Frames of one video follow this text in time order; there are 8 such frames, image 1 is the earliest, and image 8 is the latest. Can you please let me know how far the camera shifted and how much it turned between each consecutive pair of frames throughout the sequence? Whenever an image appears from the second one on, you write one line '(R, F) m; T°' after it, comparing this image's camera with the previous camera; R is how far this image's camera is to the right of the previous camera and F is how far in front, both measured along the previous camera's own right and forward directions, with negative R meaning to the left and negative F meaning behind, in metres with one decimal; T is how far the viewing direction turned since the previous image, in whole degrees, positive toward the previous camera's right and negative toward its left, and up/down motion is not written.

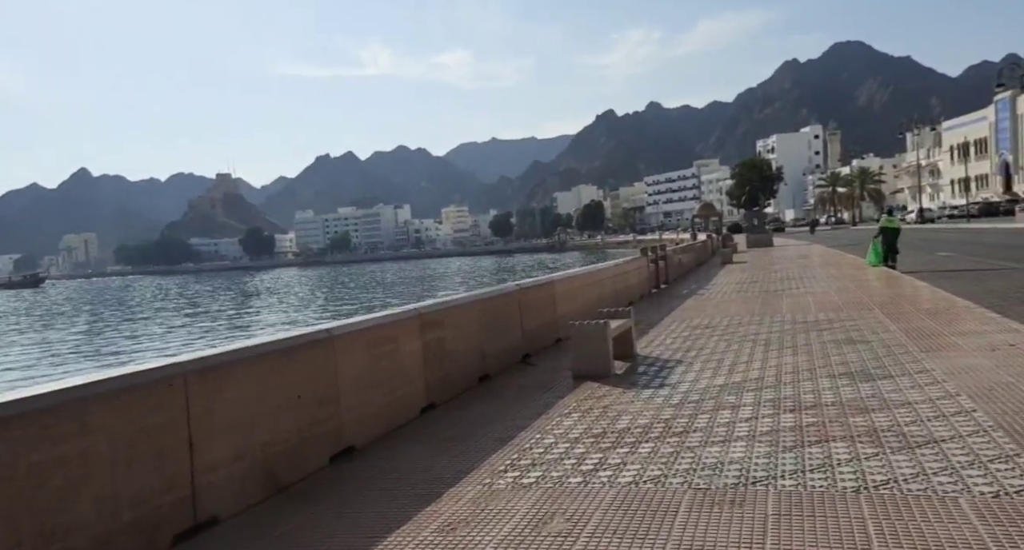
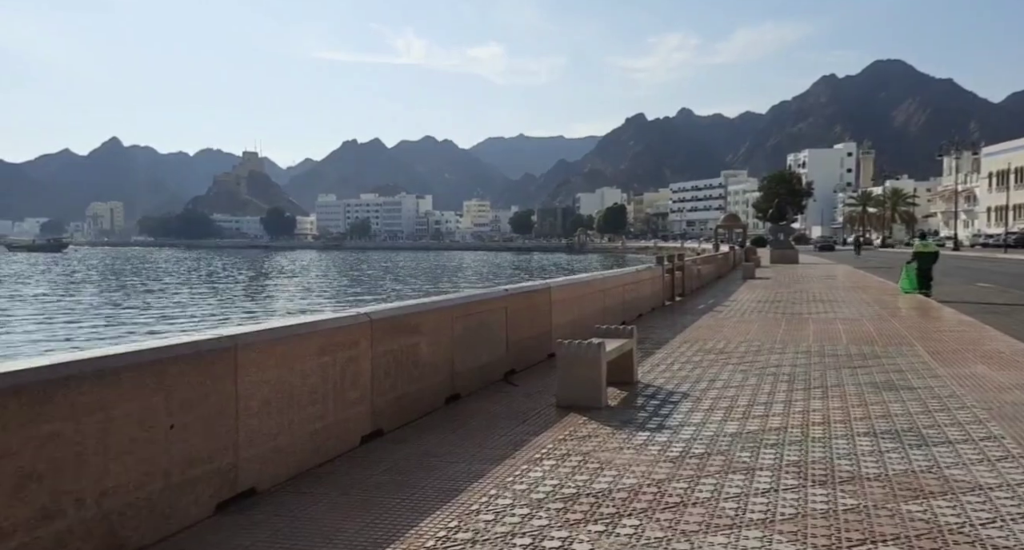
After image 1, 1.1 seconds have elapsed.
(+0.4, +1.5) m; -1°
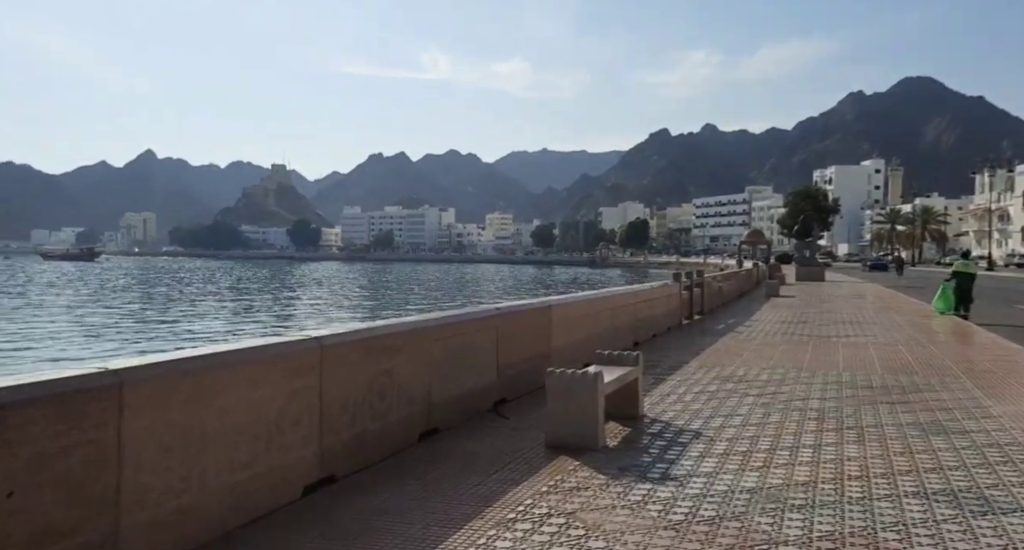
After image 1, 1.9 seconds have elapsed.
(+0.3, +1.1) m; -2°
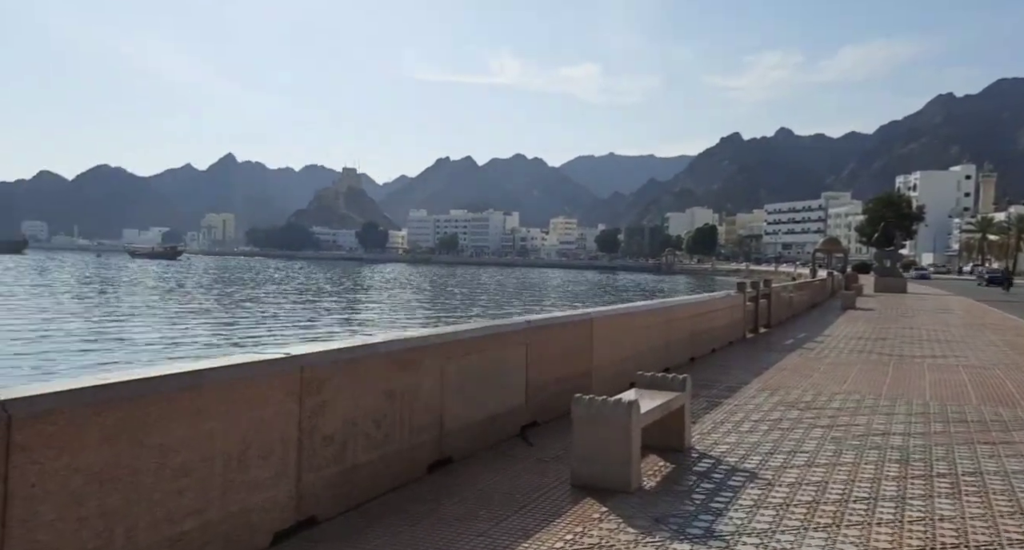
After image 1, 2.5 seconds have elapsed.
(+0.3, +0.9) m; -5°
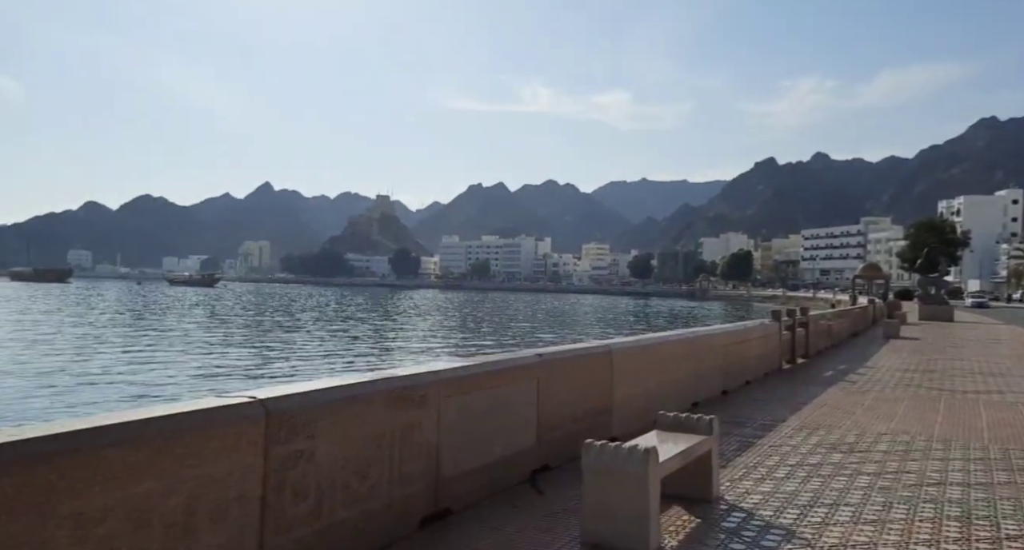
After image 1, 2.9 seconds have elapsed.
(+0.2, +0.6) m; -3°
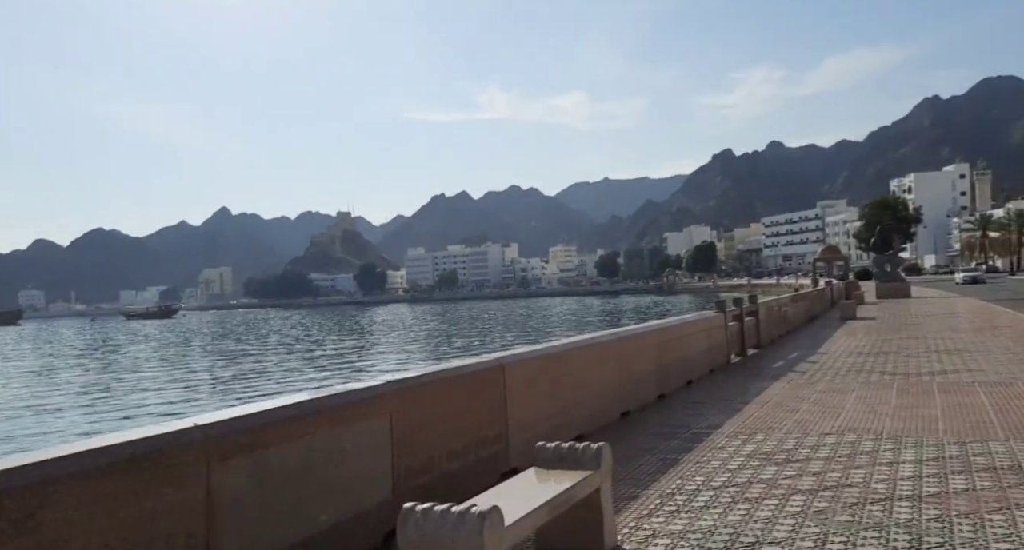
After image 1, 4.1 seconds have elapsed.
(+1.0, +1.3) m; +2°
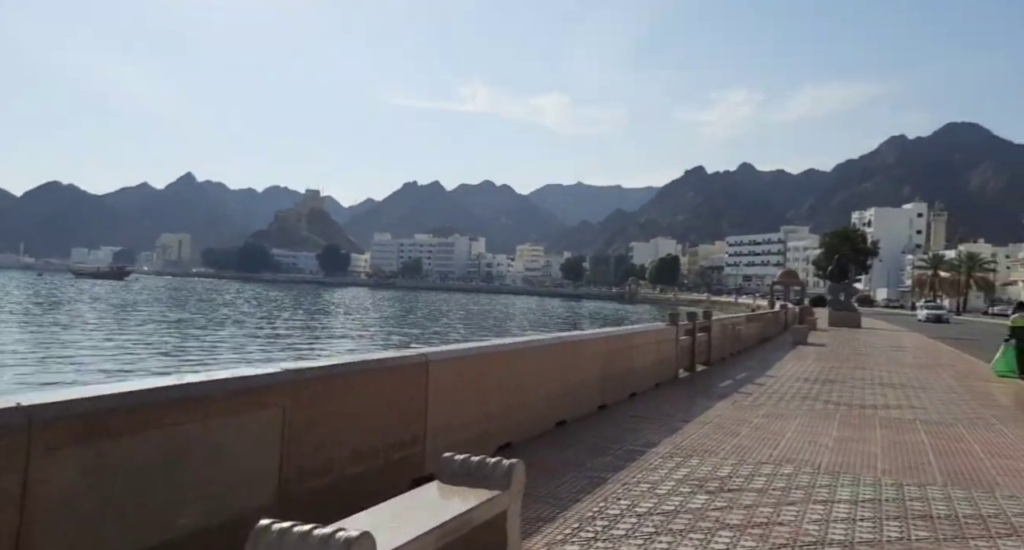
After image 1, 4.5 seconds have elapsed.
(+0.3, +0.5) m; +3°
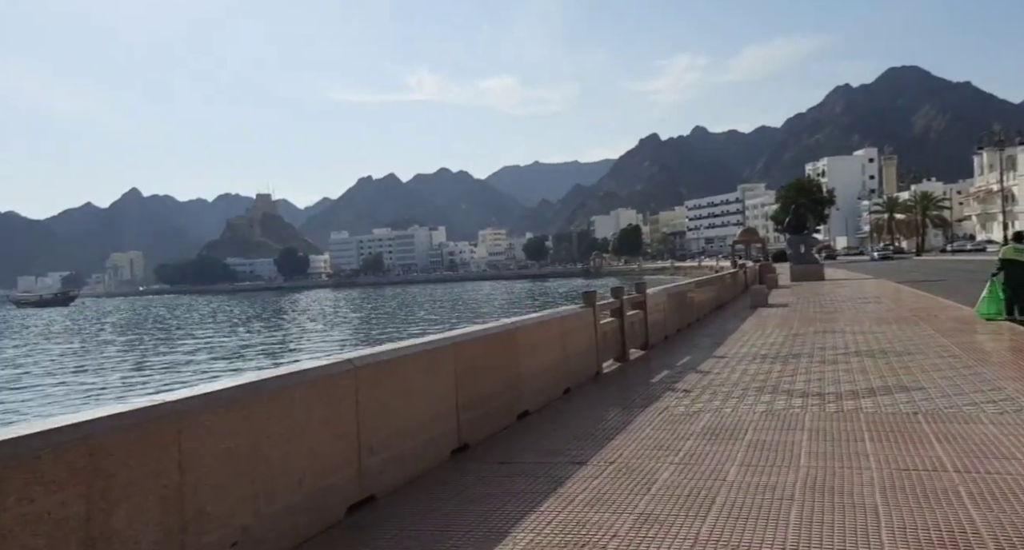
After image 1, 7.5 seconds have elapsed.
(+1.8, +3.9) m; +2°
